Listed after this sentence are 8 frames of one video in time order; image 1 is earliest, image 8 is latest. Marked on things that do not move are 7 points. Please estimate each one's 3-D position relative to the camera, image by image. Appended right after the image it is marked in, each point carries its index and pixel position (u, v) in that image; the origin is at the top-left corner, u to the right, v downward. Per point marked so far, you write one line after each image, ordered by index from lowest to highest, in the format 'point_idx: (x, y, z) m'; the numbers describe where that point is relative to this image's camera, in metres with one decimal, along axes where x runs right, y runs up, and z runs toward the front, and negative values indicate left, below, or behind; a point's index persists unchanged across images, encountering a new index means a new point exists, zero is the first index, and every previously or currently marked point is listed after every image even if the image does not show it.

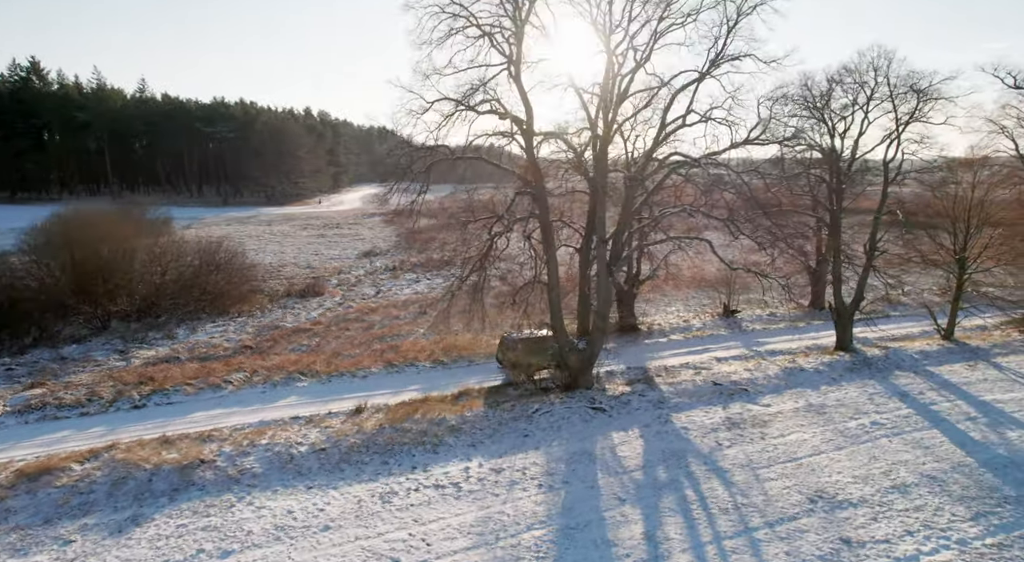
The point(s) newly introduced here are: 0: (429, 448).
0: (-1.6, -3.4, +12.6) m
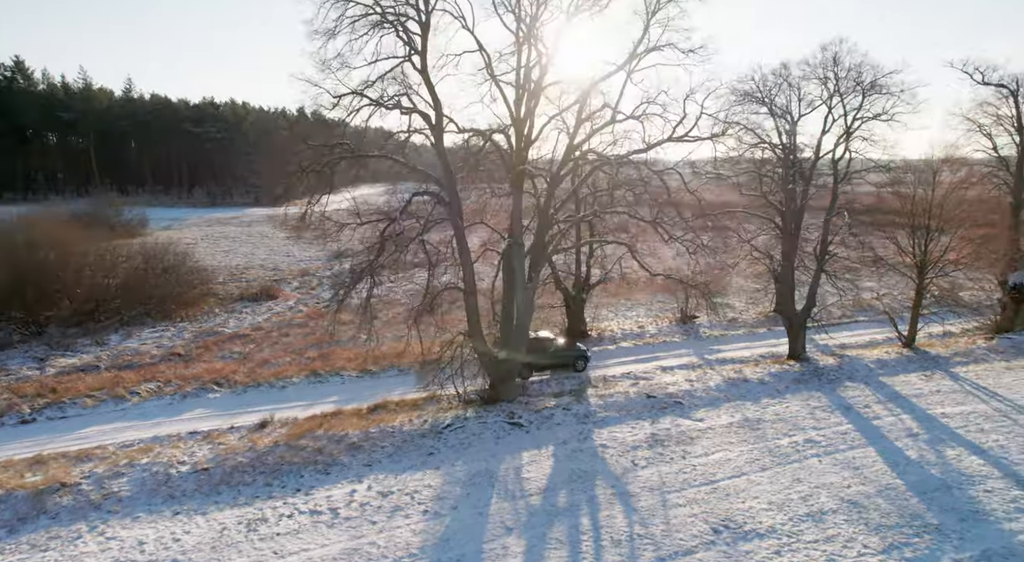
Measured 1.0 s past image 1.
0: (-3.6, -3.5, +11.7) m
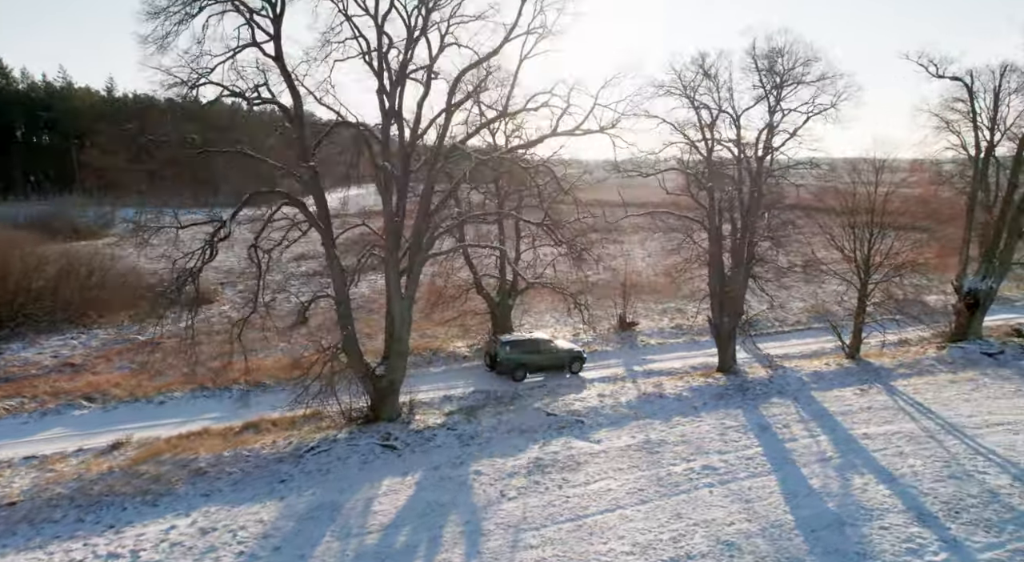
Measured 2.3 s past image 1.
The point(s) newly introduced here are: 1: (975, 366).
0: (-6.2, -3.7, +10.5) m
1: (+13.7, -2.5, +18.3) m
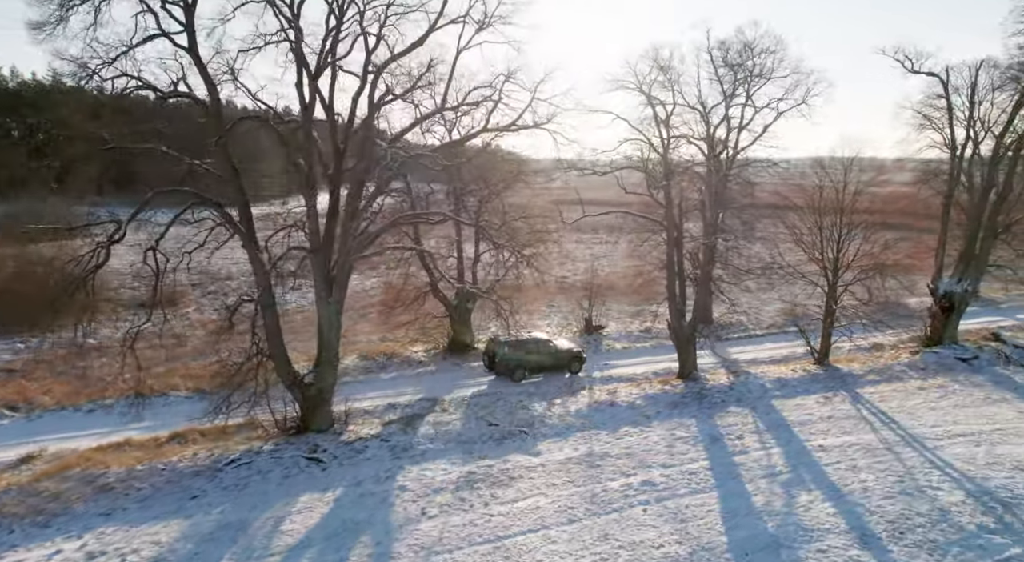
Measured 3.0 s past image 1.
0: (-7.5, -3.8, +9.8) m
1: (+12.4, -2.6, +17.6) m
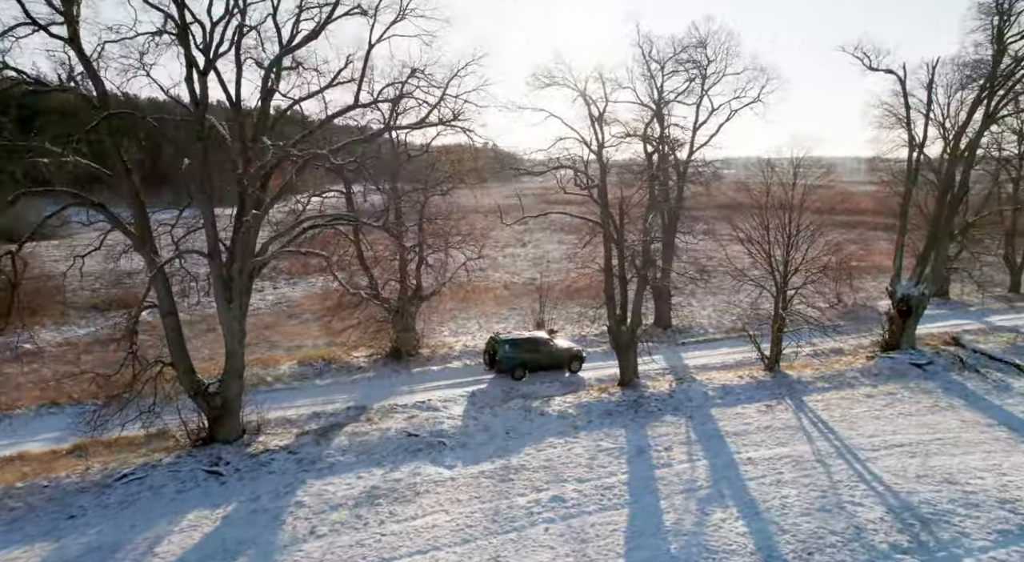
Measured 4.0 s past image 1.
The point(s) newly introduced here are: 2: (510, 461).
0: (-9.1, -3.9, +9.3) m
1: (+10.7, -2.7, +17.1) m
2: (0.0, -3.5, +12.1) m
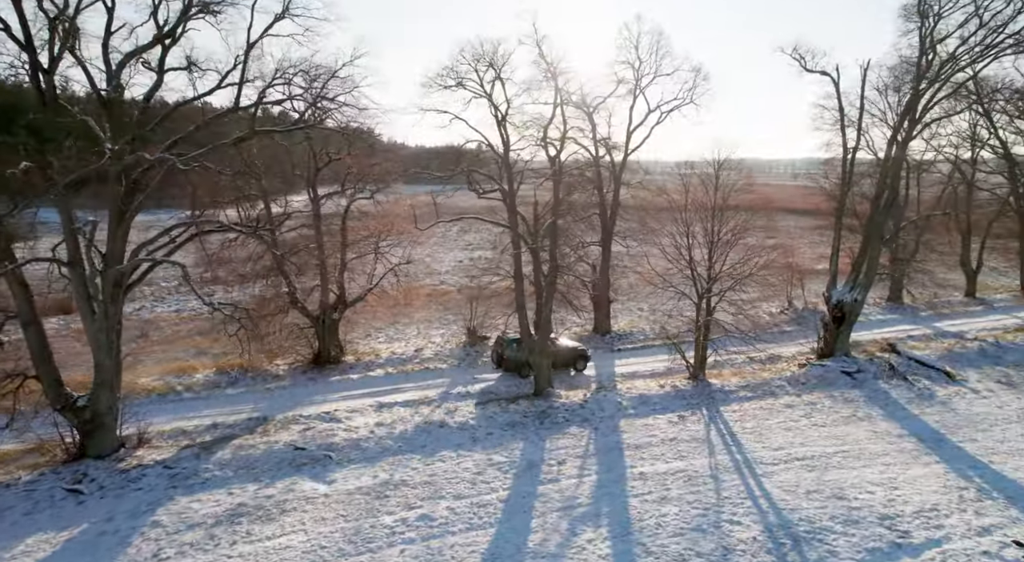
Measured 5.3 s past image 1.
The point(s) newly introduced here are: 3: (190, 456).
0: (-11.3, -4.0, +8.8) m
1: (+8.5, -2.9, +16.7) m
2: (-2.2, -3.7, +11.7) m
3: (-6.3, -3.4, +12.2) m
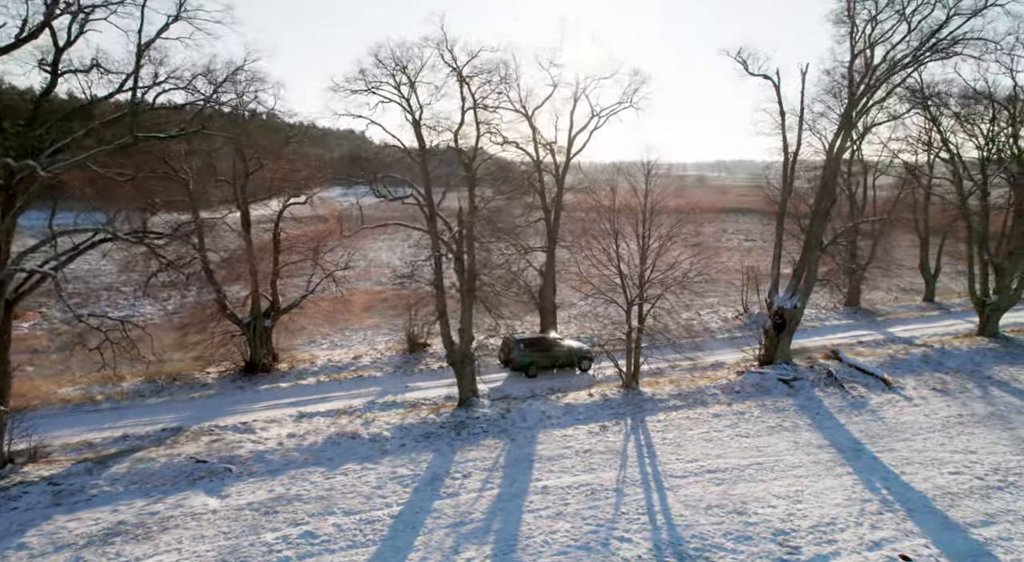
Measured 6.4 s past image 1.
0: (-13.2, -4.2, +8.4) m
1: (+6.6, -3.1, +16.5) m
2: (-4.1, -3.8, +11.4) m
3: (-8.1, -3.6, +11.9) m
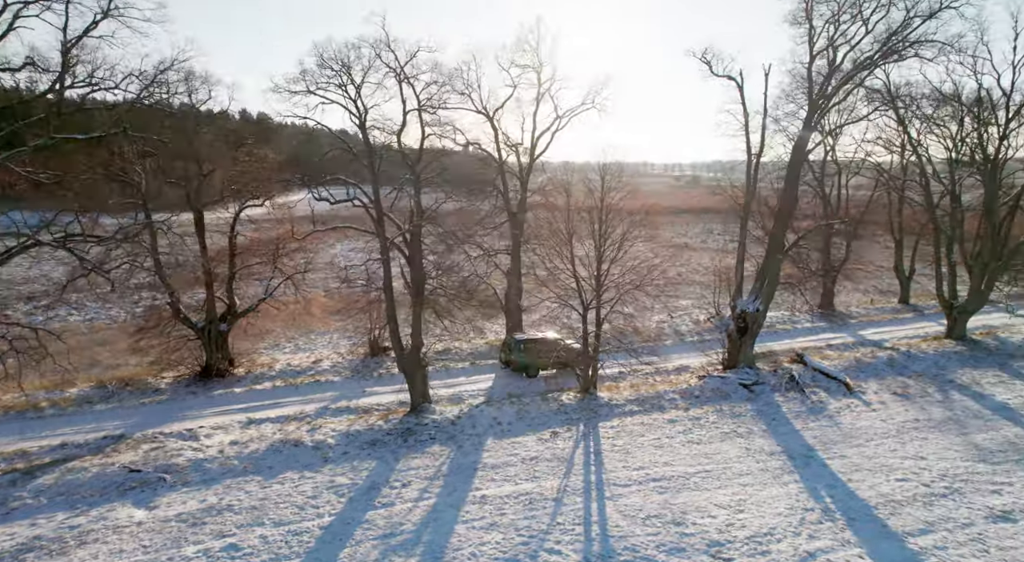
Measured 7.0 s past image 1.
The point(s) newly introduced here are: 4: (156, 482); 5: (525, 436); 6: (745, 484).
0: (-14.3, -4.3, +8.1) m
1: (+5.4, -3.1, +16.3) m
2: (-5.2, -3.9, +11.1) m
3: (-9.3, -3.7, +11.6) m
4: (-6.7, -3.8, +11.7) m
5: (+0.4, -3.5, +14.0) m
6: (+4.4, -3.8, +11.7) m
